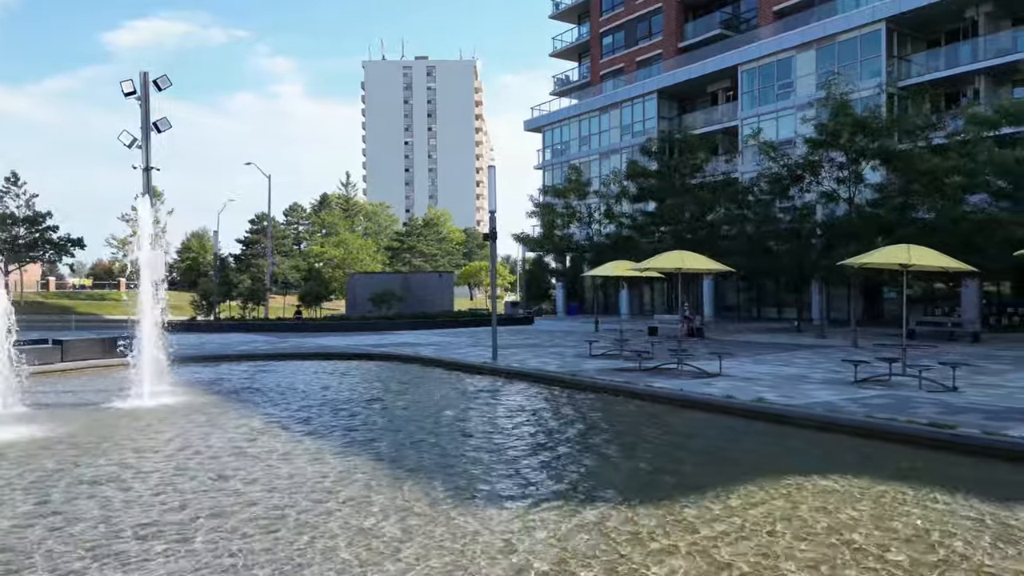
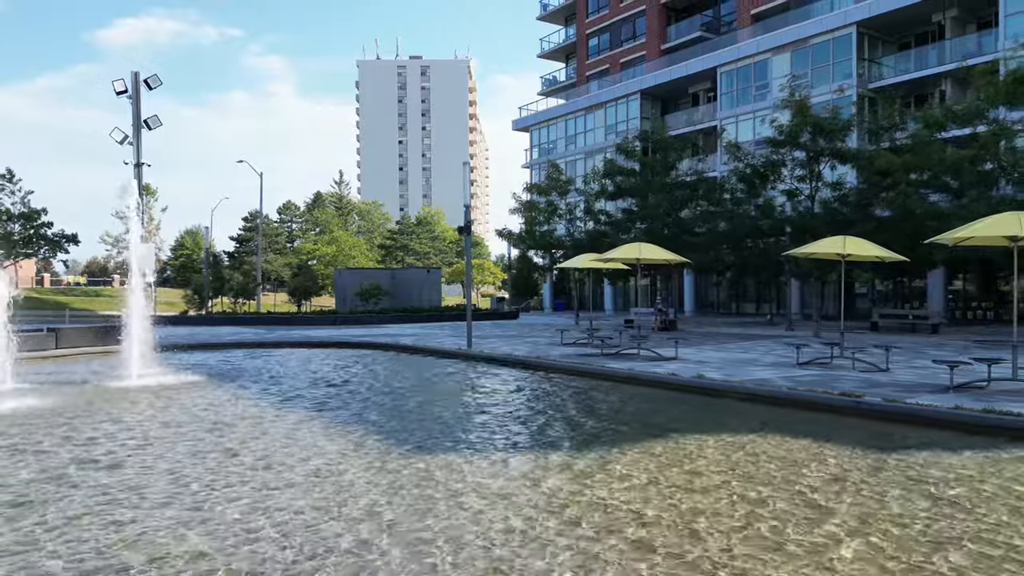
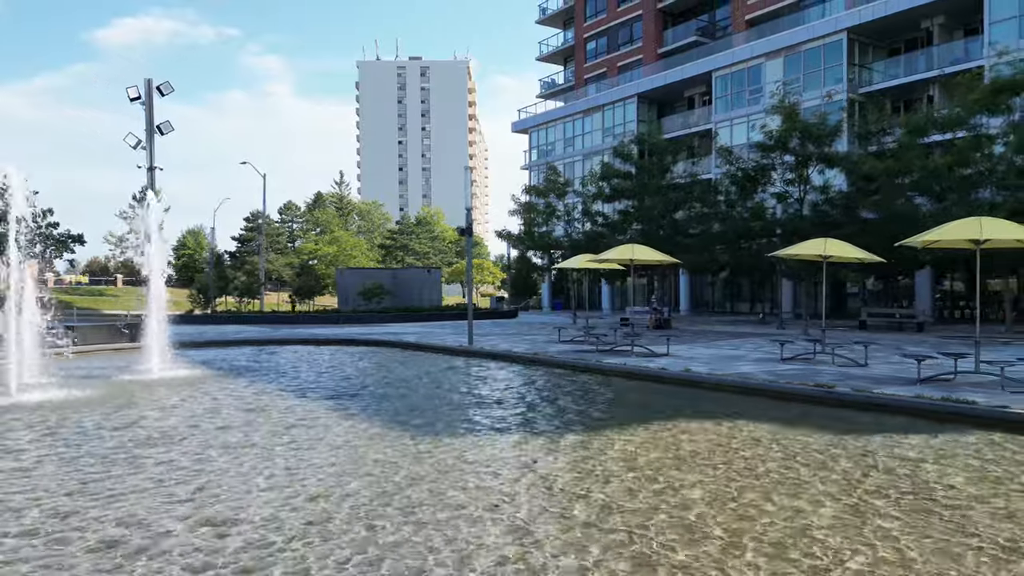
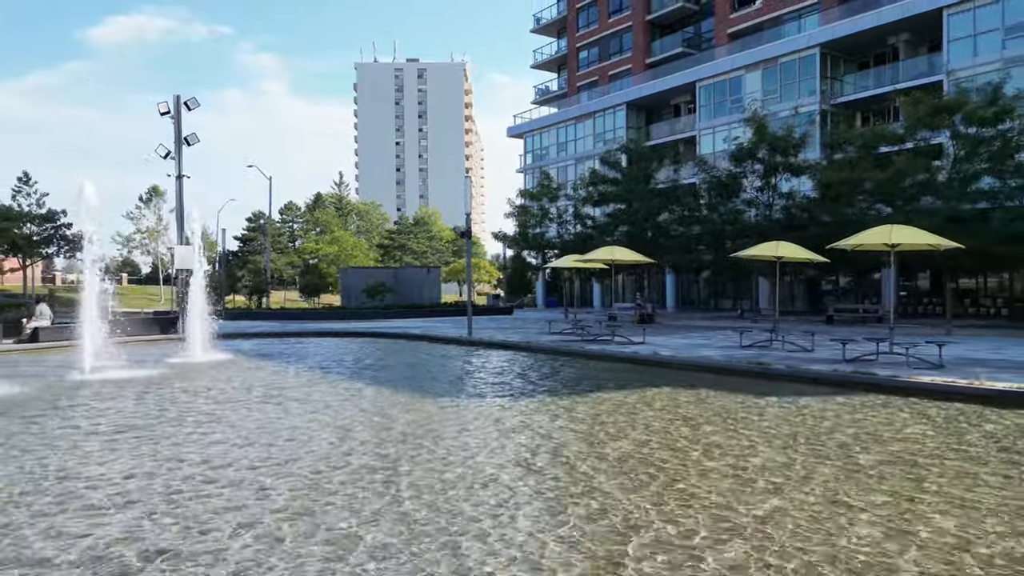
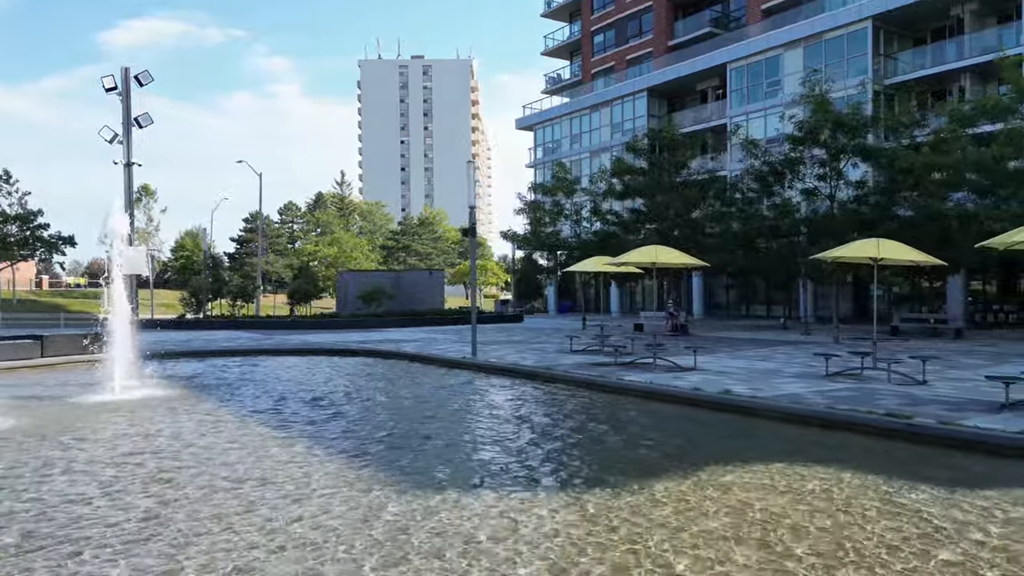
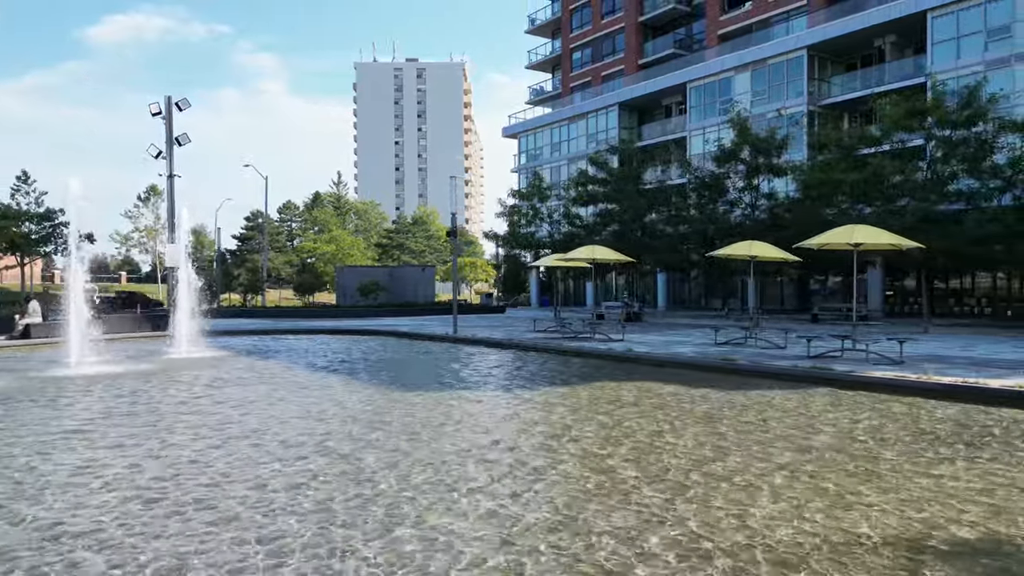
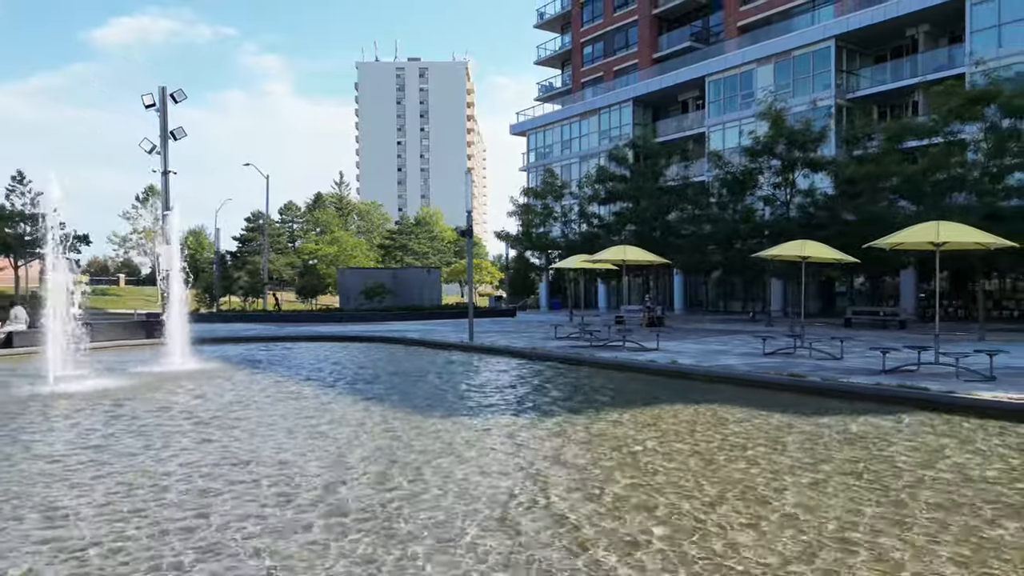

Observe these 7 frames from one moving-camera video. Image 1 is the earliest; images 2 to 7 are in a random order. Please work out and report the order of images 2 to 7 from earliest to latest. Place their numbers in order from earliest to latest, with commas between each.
5, 2, 3, 7, 4, 6
